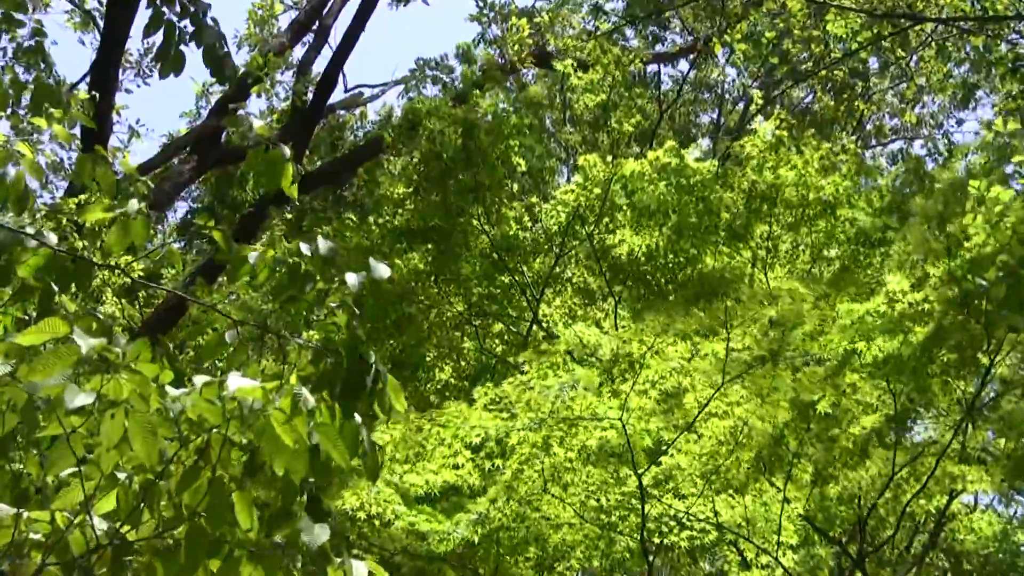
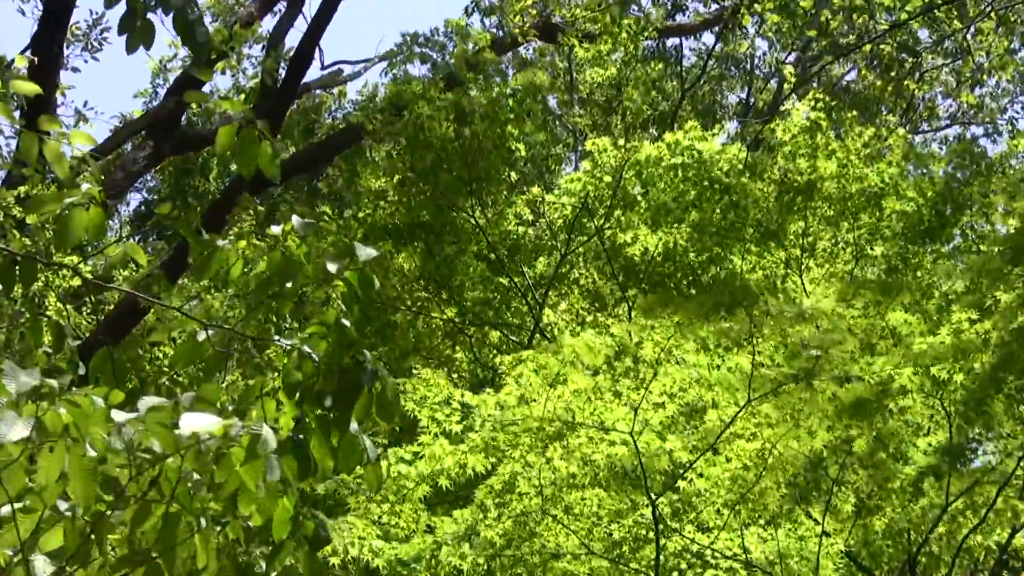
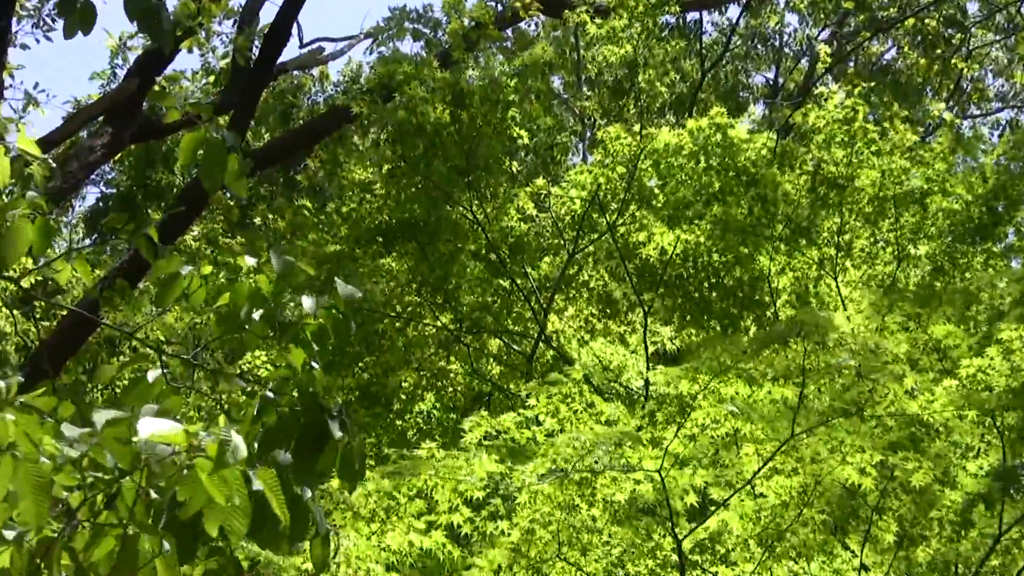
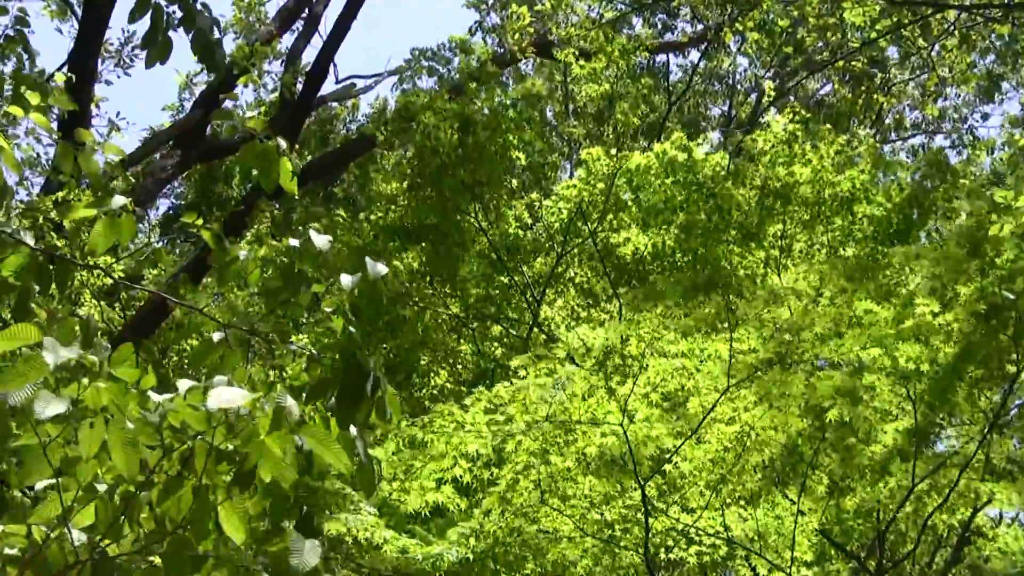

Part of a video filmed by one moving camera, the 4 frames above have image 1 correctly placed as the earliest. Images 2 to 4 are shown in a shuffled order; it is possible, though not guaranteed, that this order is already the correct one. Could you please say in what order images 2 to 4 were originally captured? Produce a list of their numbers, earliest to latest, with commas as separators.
4, 2, 3
